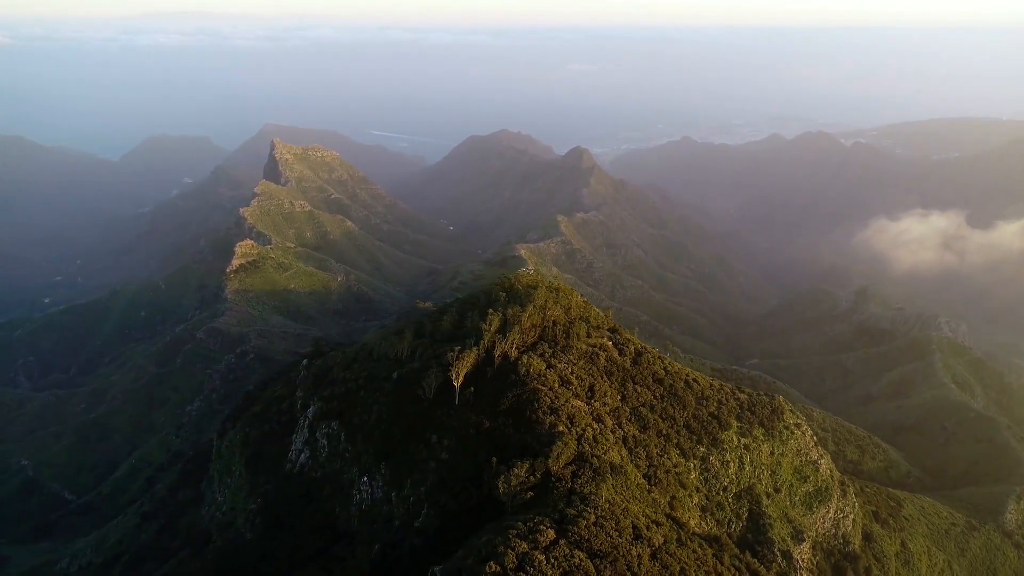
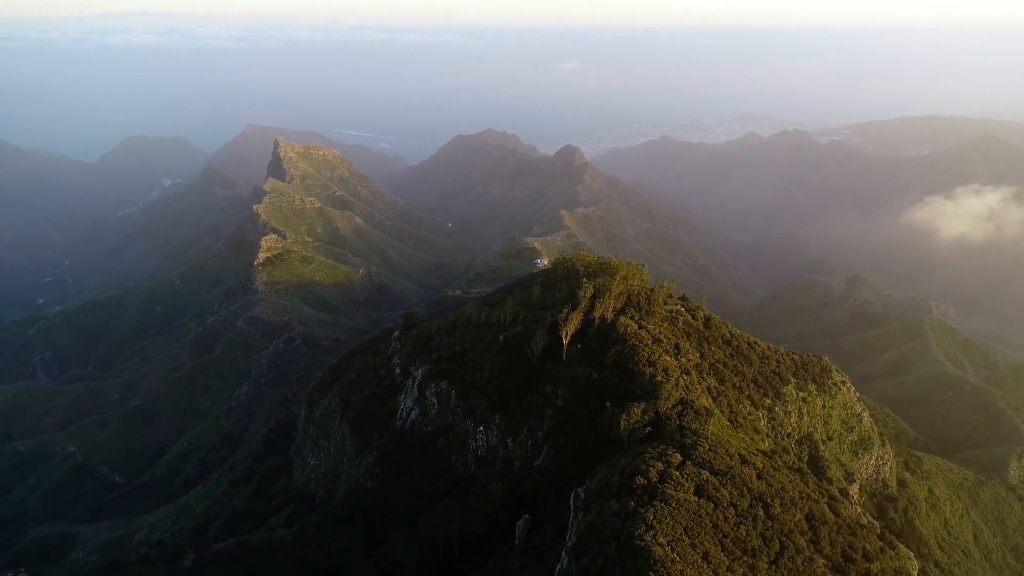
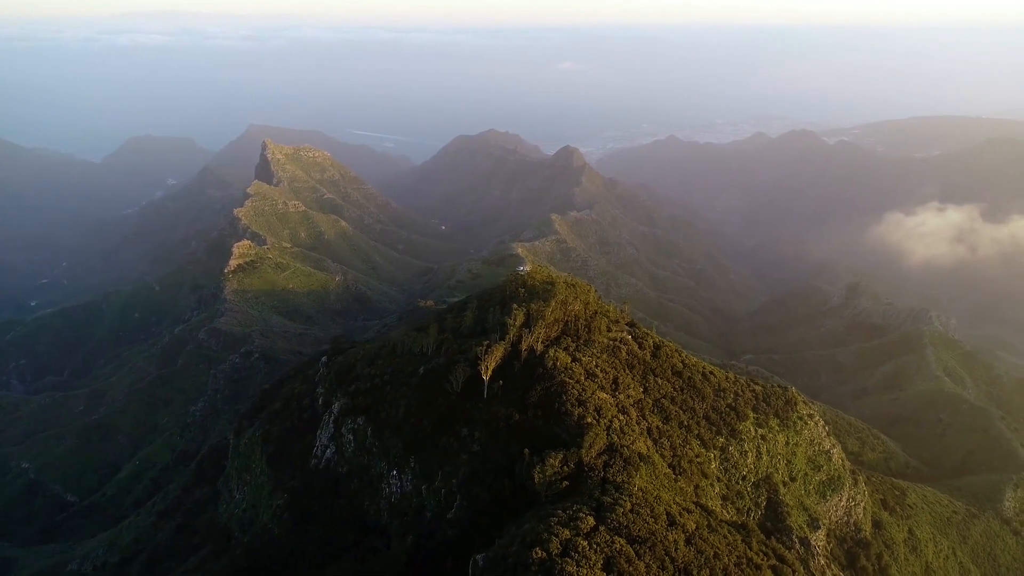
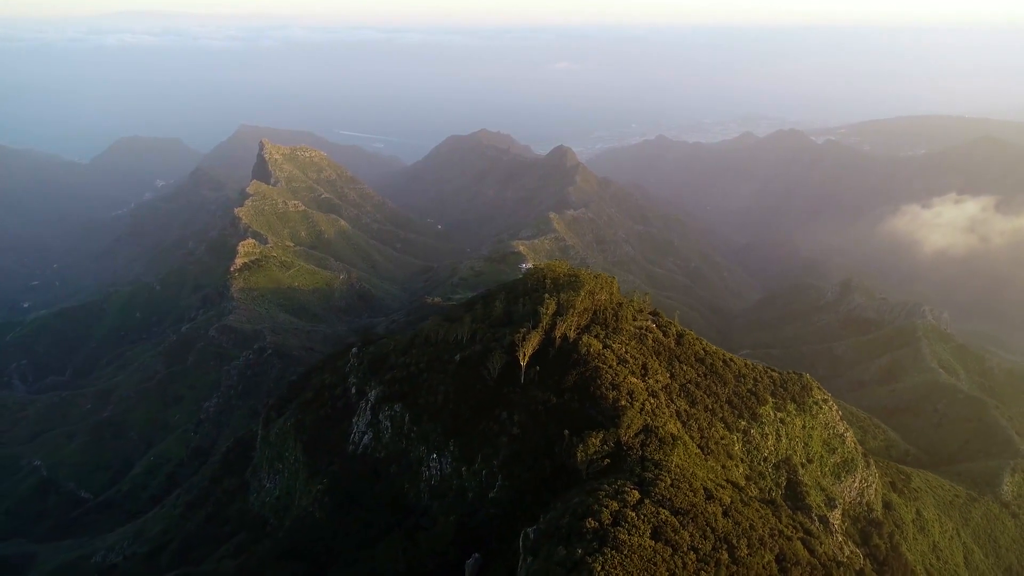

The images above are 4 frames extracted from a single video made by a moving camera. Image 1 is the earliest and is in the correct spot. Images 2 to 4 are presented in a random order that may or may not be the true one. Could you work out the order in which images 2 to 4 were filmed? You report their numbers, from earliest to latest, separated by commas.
3, 4, 2
